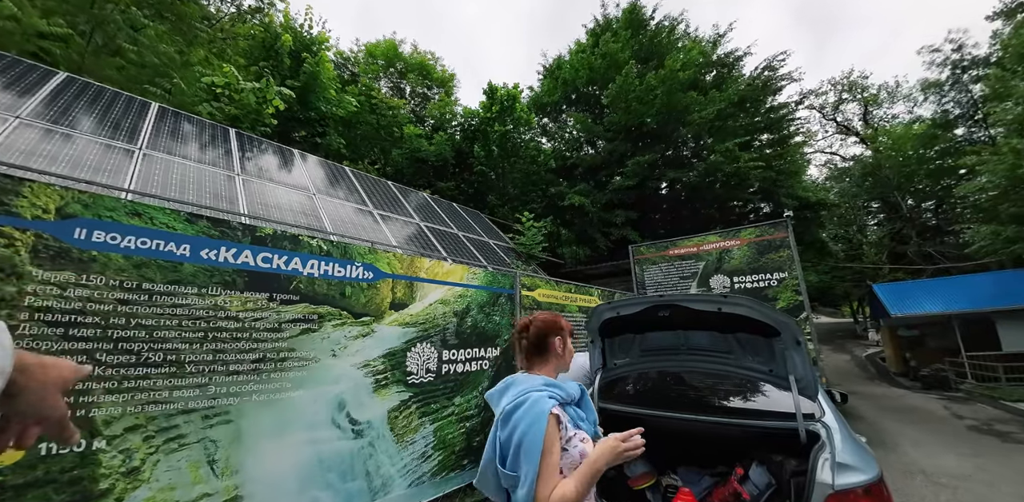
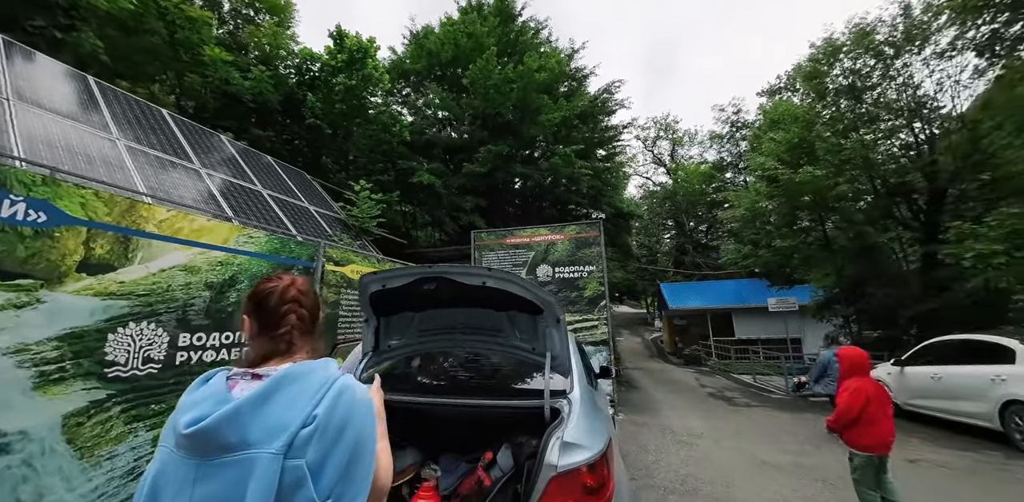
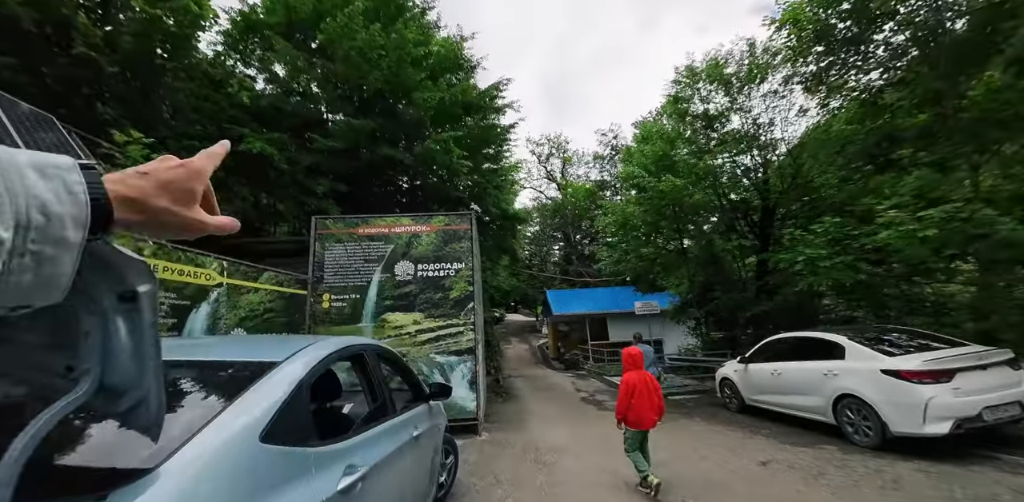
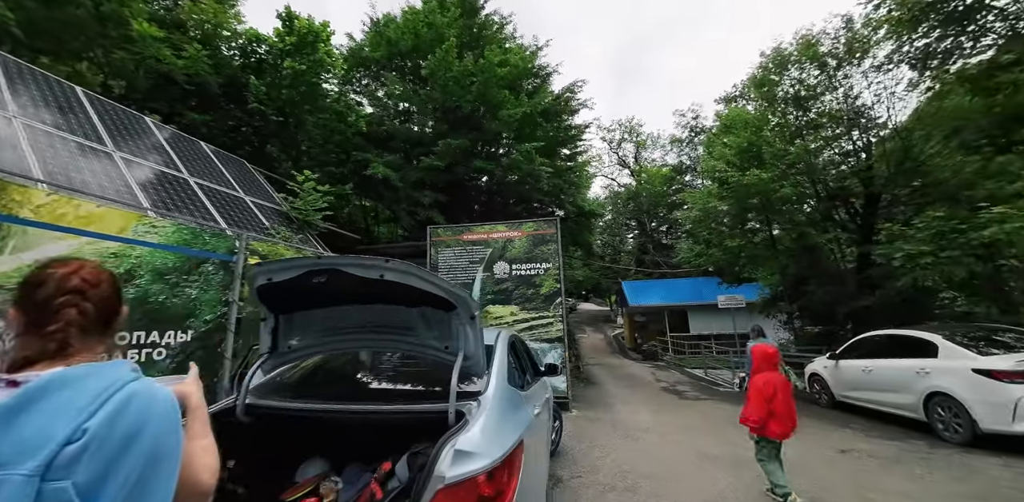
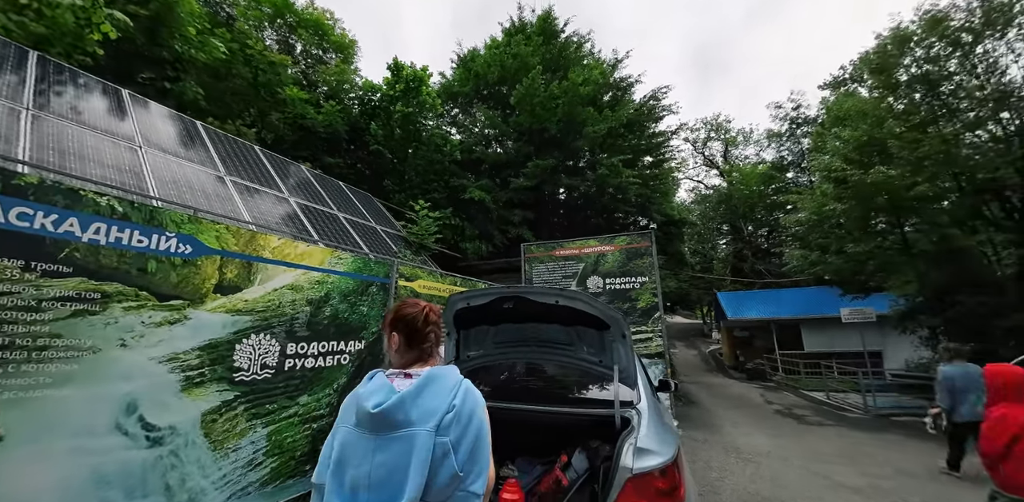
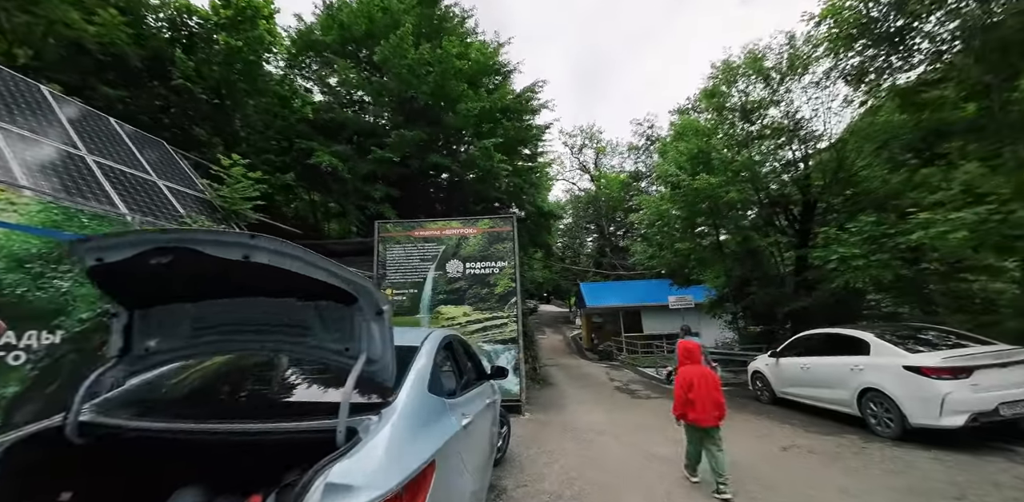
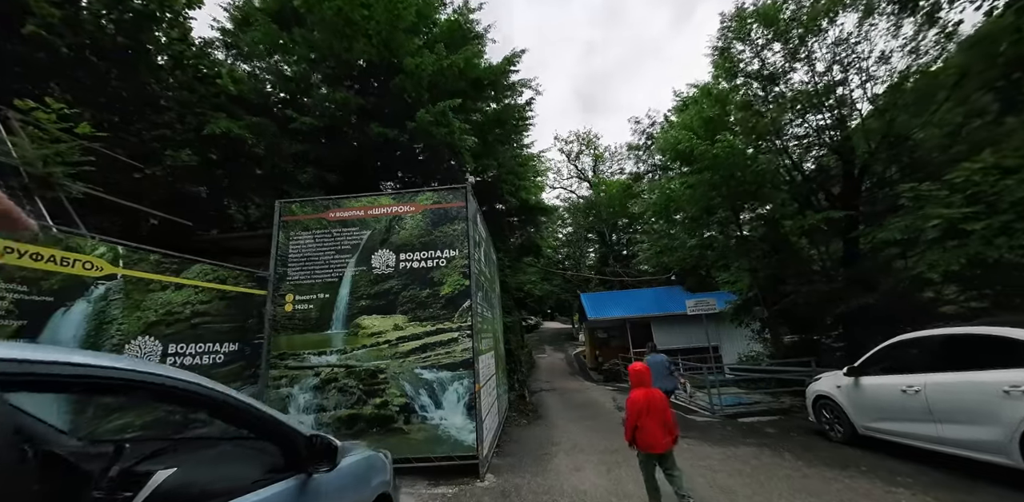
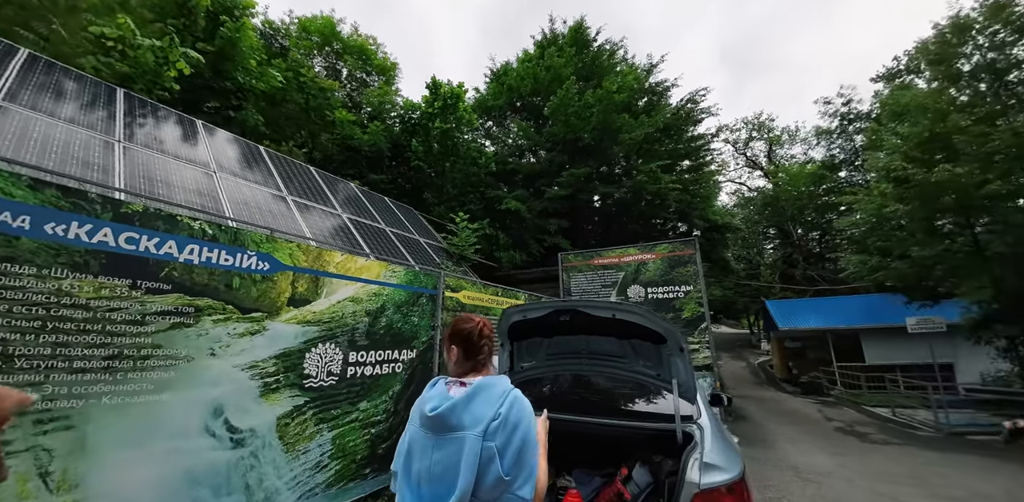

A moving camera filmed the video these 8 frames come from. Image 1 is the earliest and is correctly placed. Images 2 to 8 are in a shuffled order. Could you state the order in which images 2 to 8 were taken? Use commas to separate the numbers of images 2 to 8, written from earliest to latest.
8, 5, 2, 4, 6, 3, 7
